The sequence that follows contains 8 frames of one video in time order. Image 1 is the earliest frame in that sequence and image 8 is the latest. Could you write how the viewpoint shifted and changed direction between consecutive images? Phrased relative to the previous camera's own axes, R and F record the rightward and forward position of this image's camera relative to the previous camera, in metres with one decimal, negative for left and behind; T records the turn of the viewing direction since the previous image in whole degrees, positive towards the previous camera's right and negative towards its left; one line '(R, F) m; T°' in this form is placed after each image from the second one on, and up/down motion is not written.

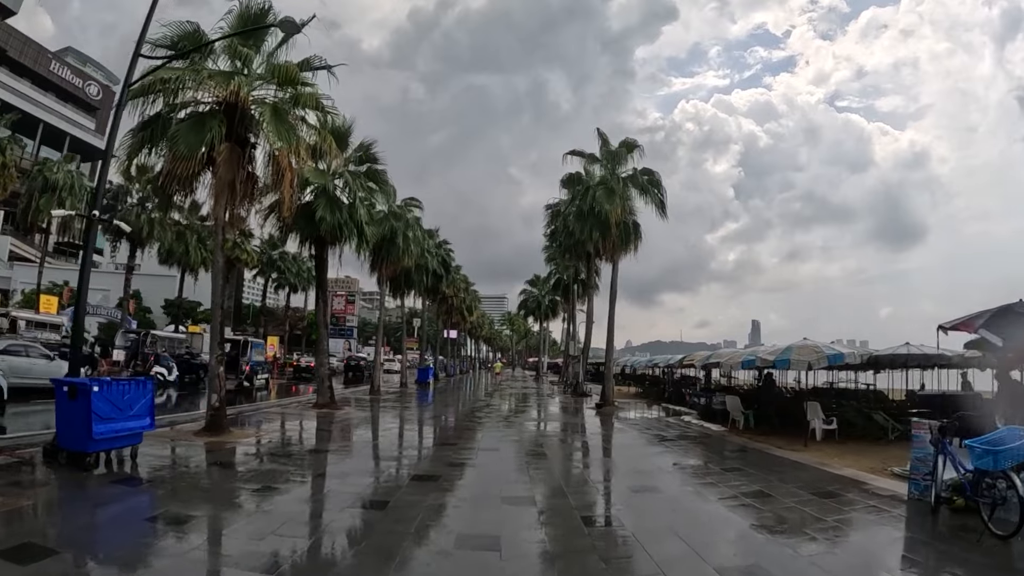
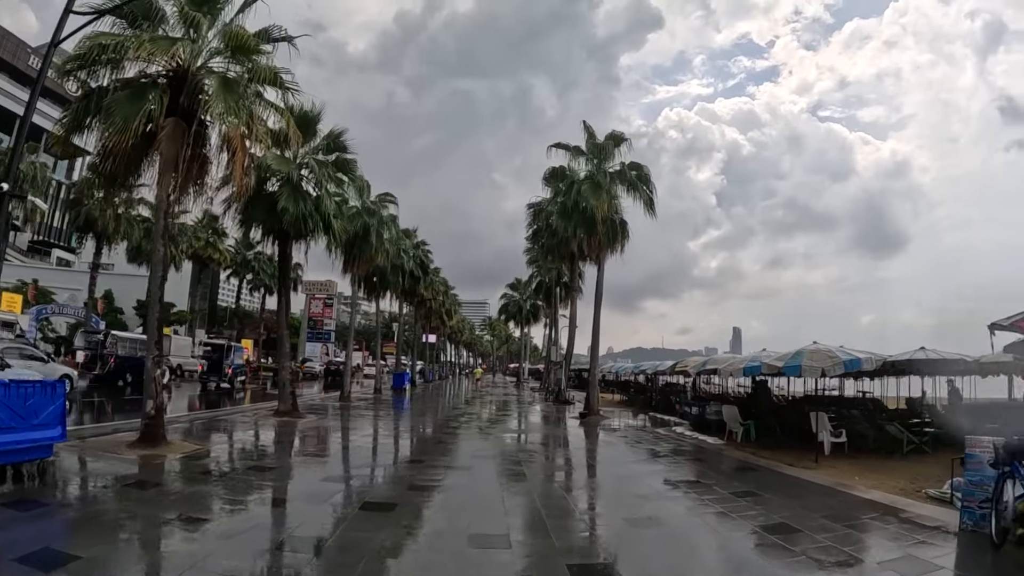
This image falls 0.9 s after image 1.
(+0.1, +1.6) m; +1°
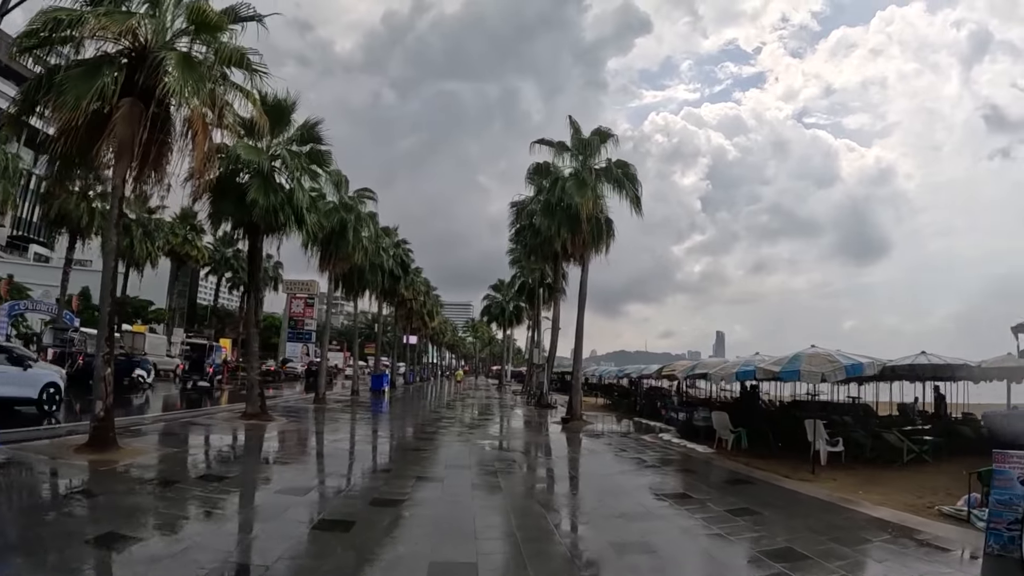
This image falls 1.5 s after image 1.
(+0.1, +0.8) m; +1°
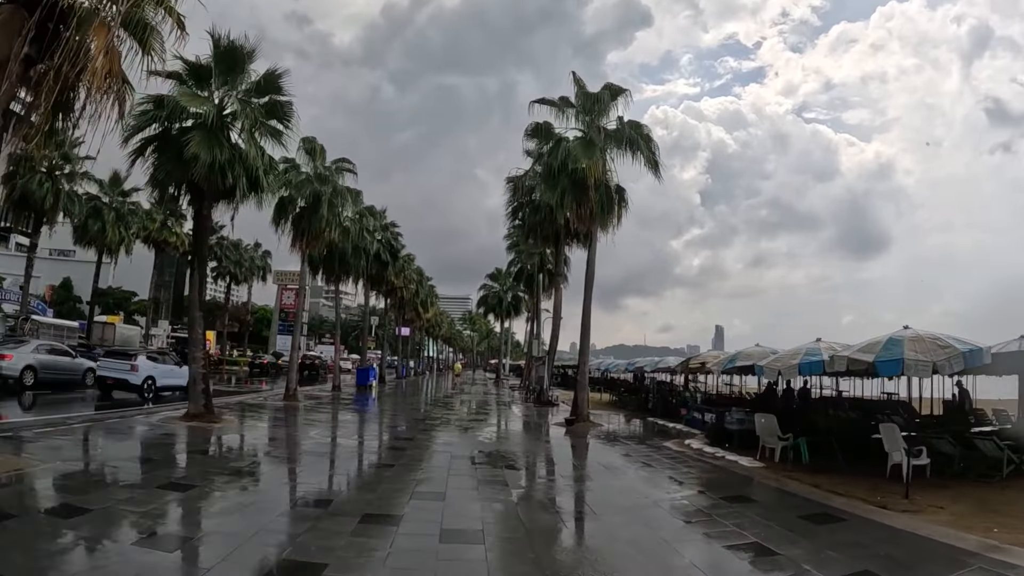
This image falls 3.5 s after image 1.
(+0.1, +3.1) m; 0°
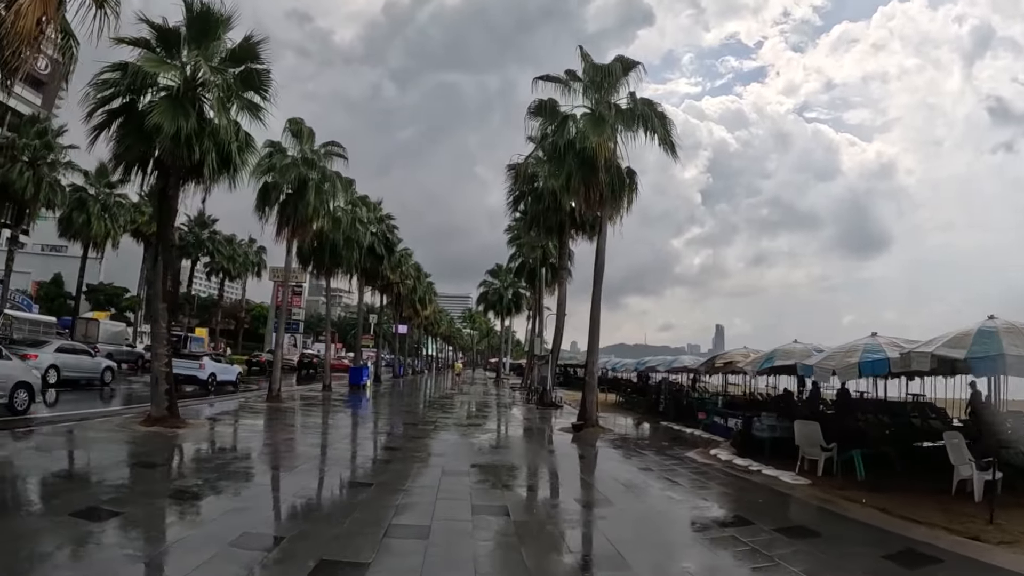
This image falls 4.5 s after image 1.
(0.0, +1.7) m; 0°
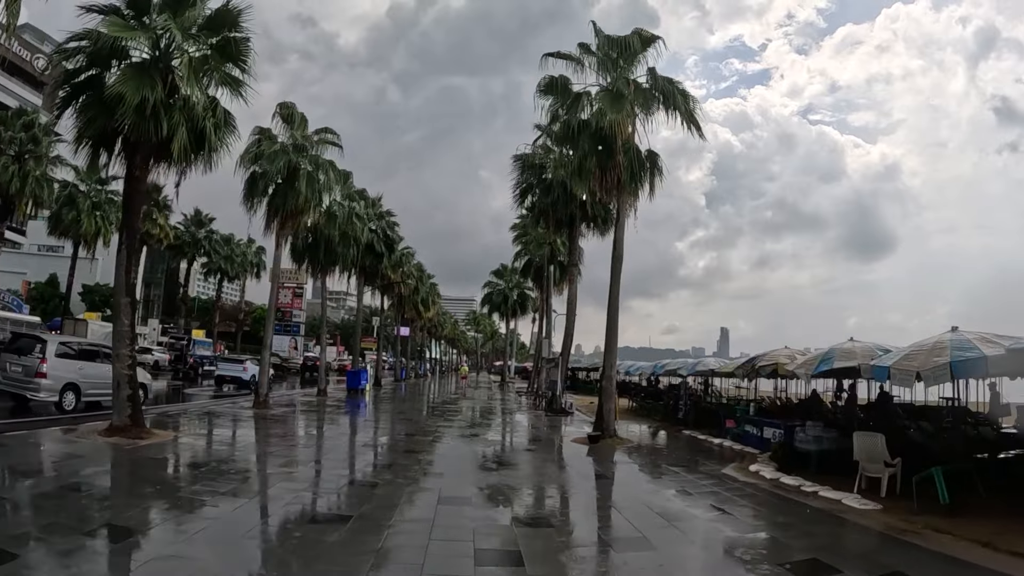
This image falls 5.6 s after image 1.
(-0.1, +1.6) m; 0°
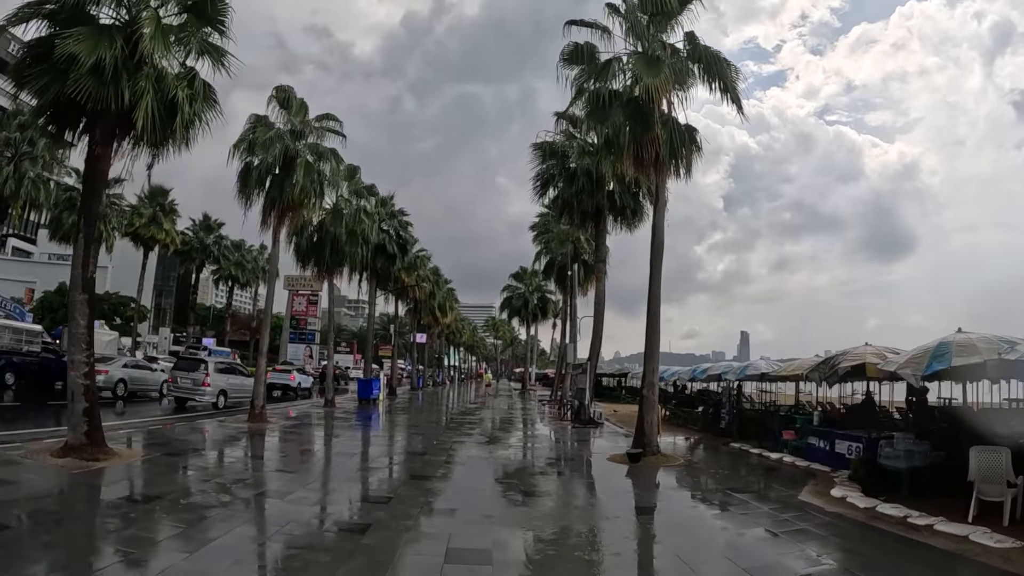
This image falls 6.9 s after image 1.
(-0.1, +2.0) m; -1°
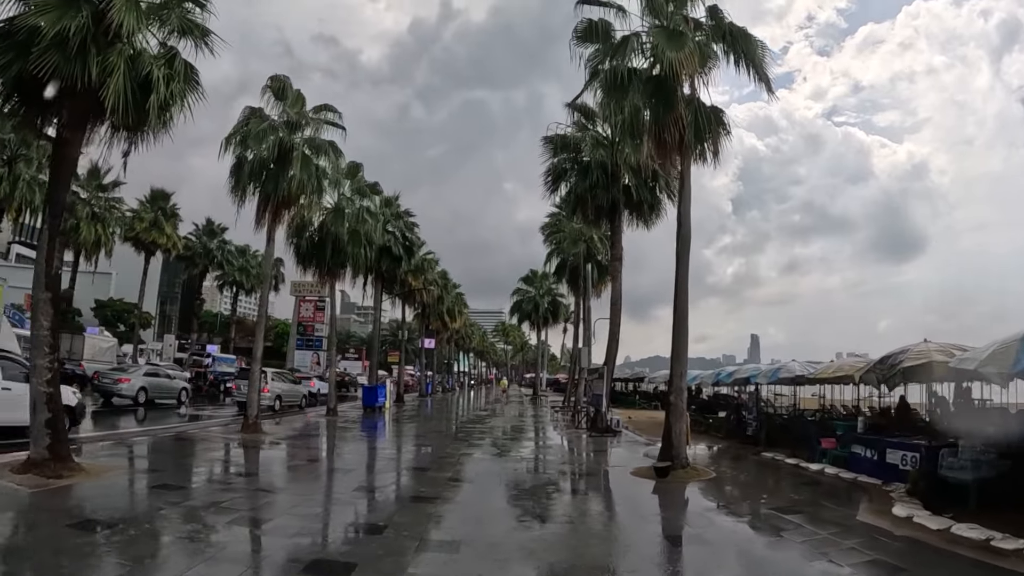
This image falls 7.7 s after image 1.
(0.0, +1.1) m; -1°
